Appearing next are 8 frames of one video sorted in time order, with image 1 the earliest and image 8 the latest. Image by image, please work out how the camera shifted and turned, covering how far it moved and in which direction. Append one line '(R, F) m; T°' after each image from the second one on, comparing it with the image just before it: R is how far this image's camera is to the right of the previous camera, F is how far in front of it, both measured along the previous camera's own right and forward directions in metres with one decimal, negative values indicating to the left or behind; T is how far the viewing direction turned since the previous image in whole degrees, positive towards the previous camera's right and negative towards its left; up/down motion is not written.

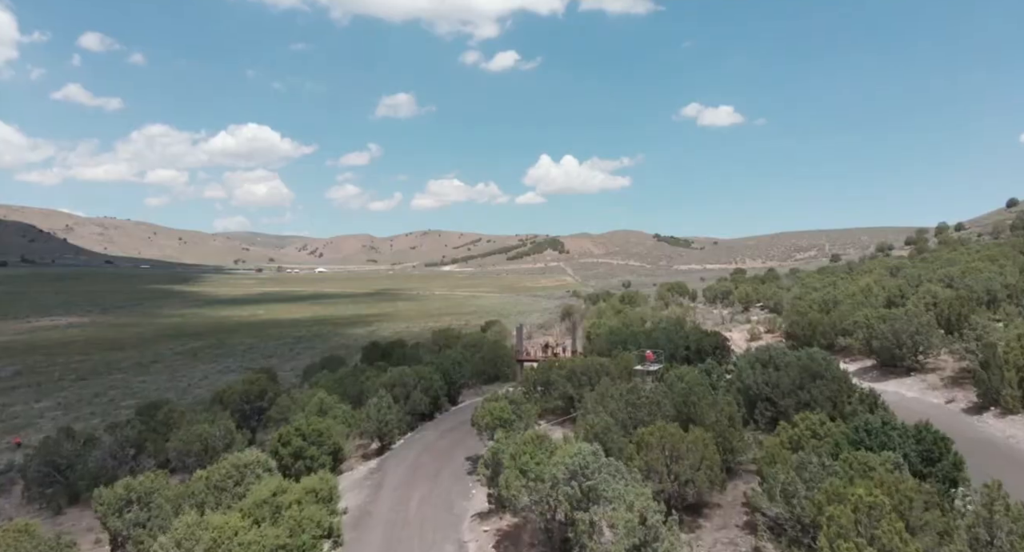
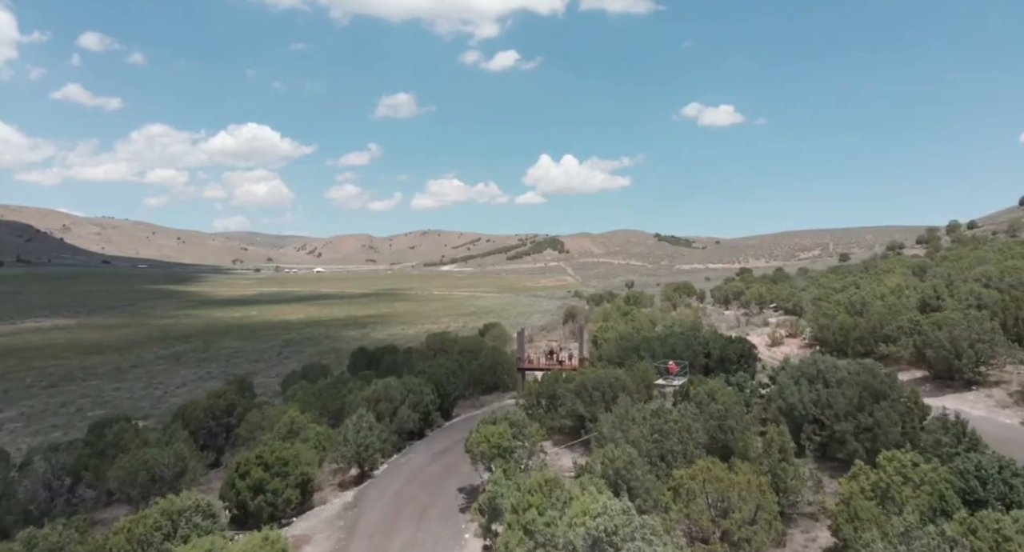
(0.0, +4.1) m; 0°
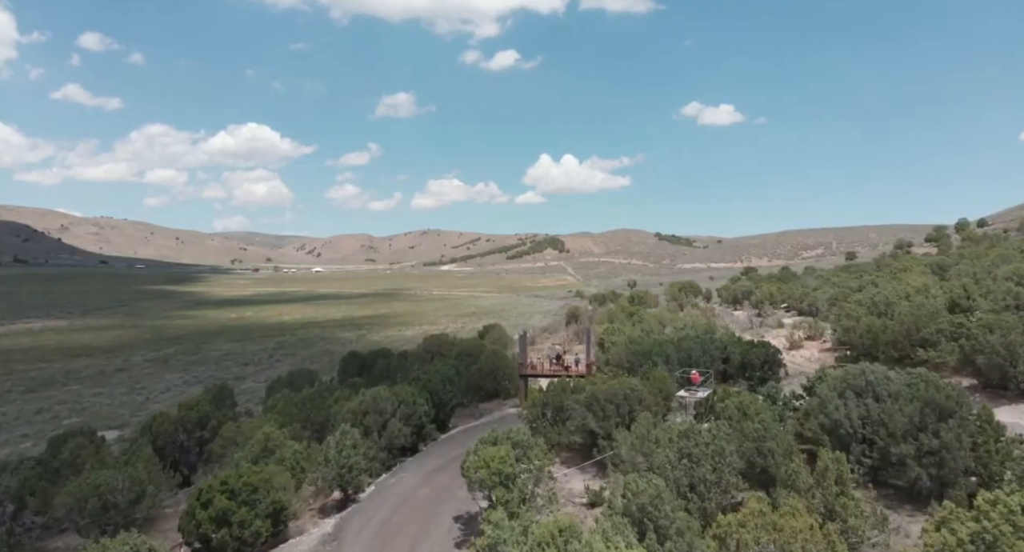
(-0.1, +2.9) m; 0°
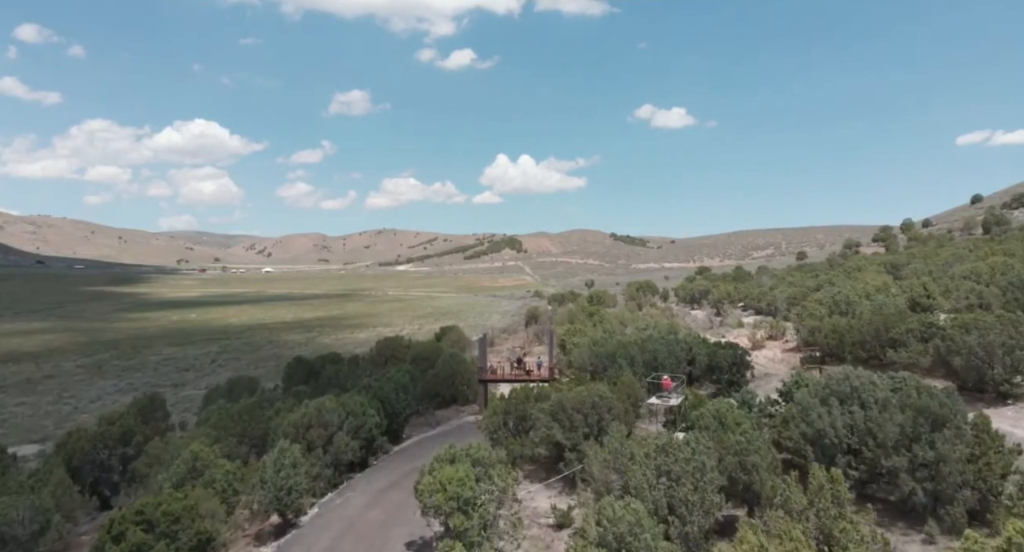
(0.0, +2.0) m; +4°
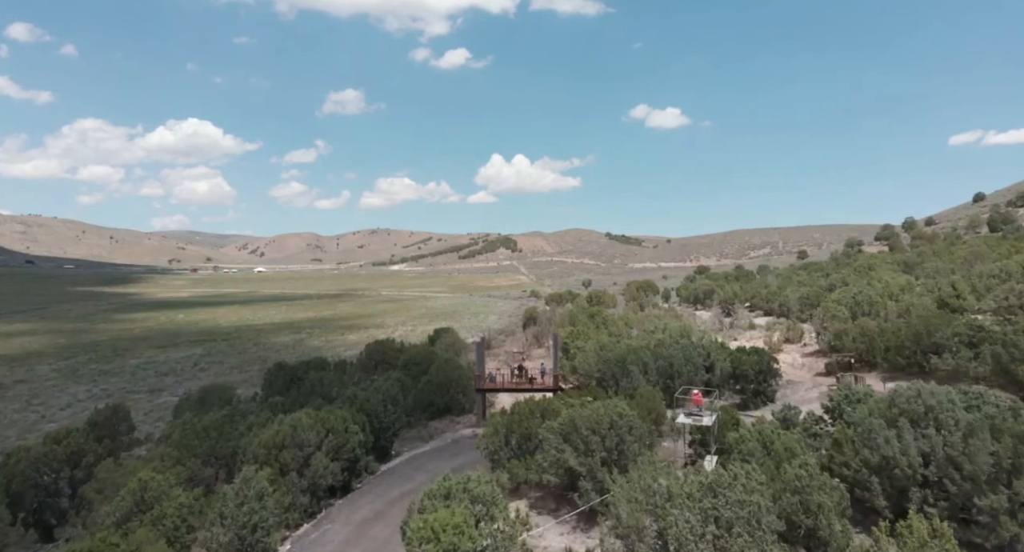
(-0.3, +3.1) m; 0°
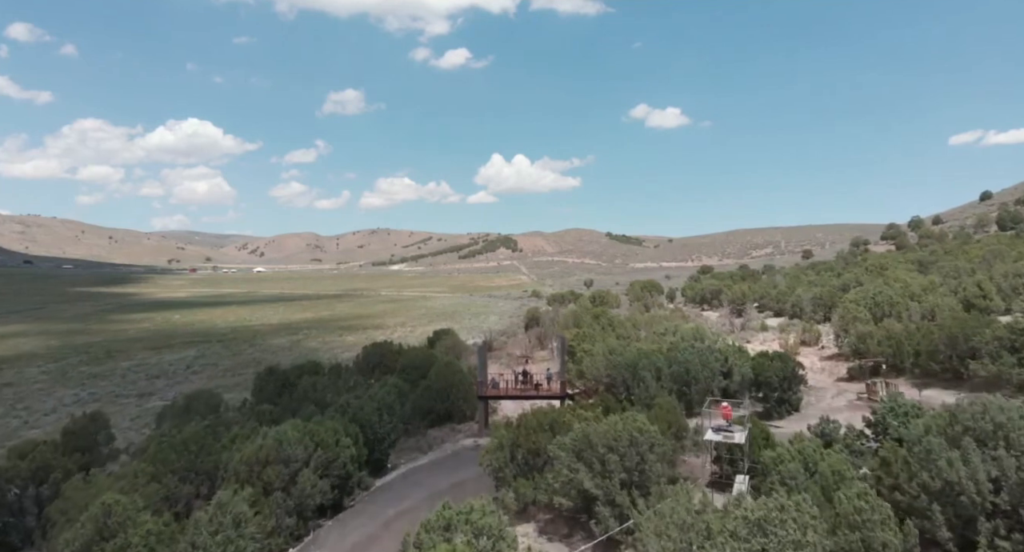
(-0.2, +1.9) m; 0°
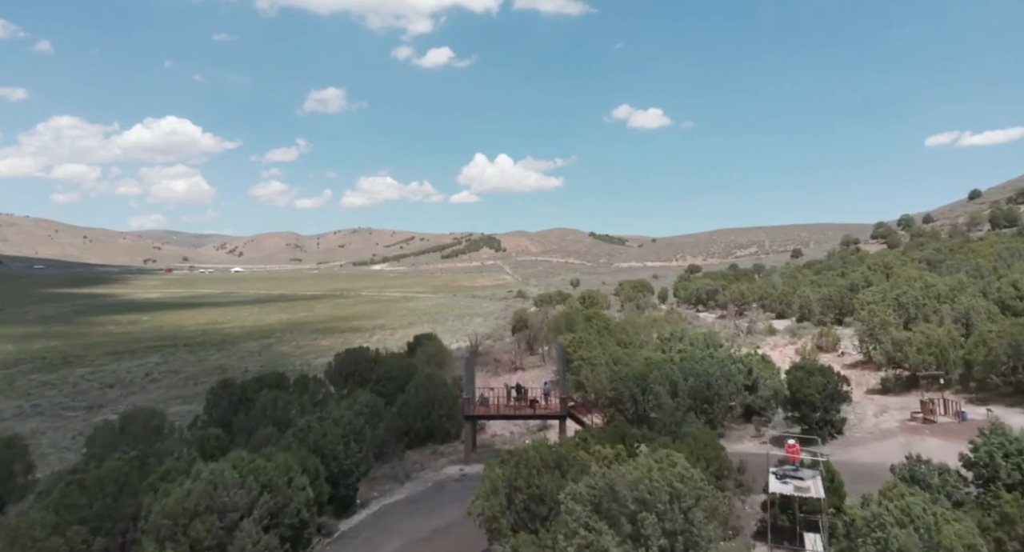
(-0.3, +4.1) m; +2°
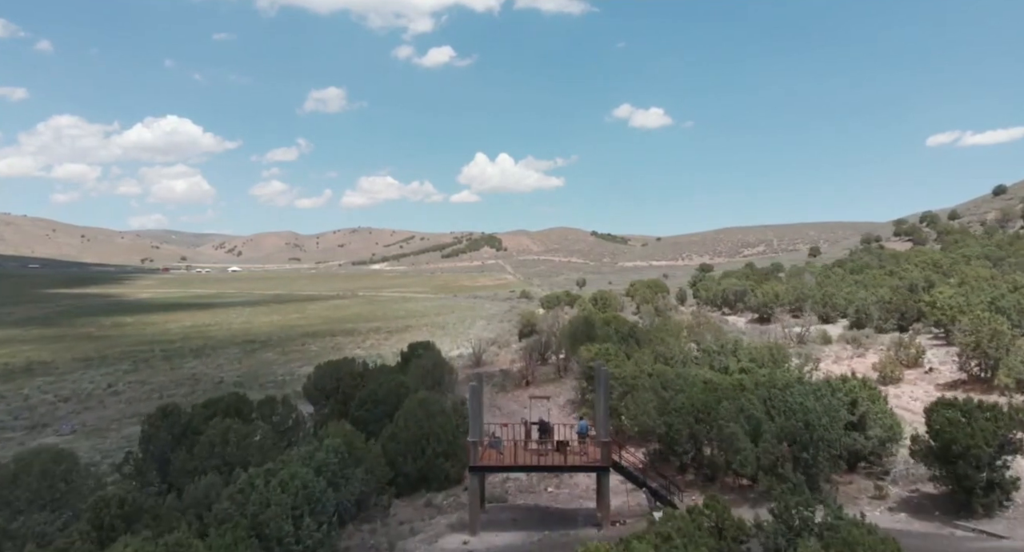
(-0.6, +6.6) m; 0°
